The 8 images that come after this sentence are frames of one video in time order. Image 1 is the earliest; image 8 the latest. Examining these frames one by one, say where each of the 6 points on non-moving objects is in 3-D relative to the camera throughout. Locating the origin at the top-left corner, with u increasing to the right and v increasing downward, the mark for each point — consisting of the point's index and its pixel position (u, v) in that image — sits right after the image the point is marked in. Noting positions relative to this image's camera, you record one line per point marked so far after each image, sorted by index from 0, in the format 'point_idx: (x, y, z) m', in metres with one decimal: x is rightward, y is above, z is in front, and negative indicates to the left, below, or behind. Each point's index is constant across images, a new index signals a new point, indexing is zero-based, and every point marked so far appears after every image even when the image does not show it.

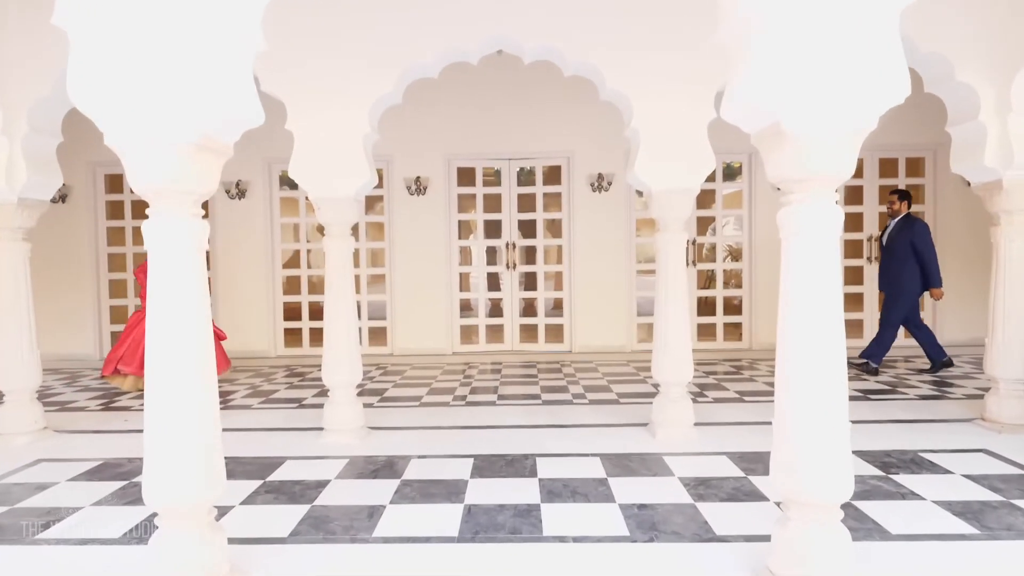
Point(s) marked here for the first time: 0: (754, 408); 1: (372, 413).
0: (+1.8, -0.9, +4.9) m
1: (-1.0, -0.9, +5.0) m
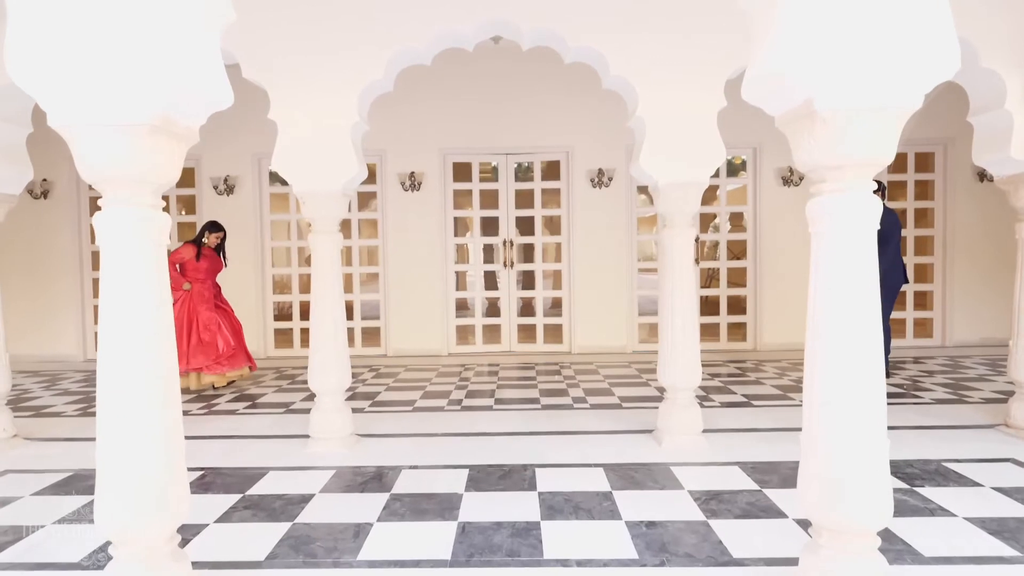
0: (+1.8, -0.9, +4.7) m
1: (-1.0, -0.9, +4.7) m
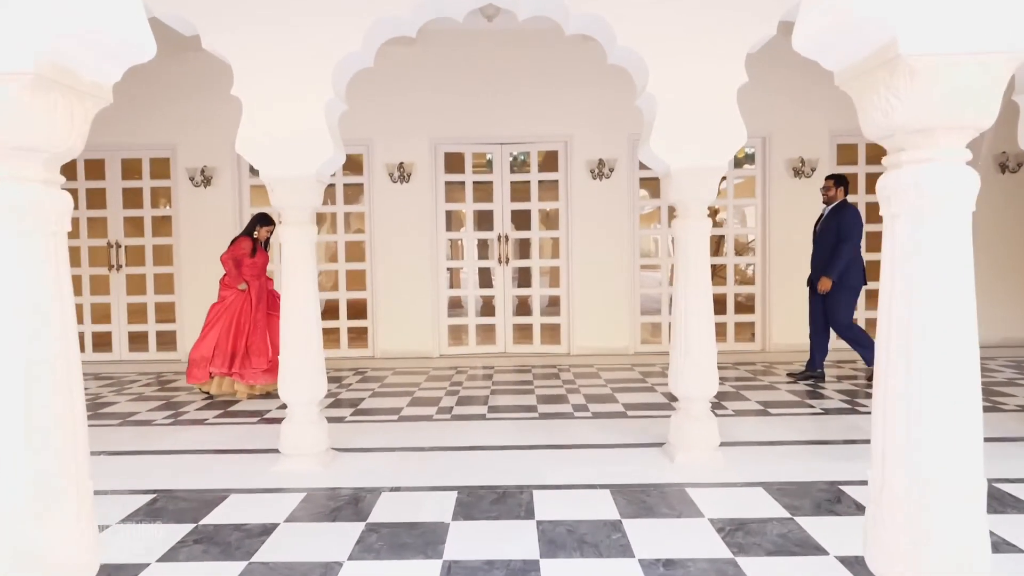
0: (+1.7, -0.9, +4.3) m
1: (-1.1, -0.9, +4.3) m
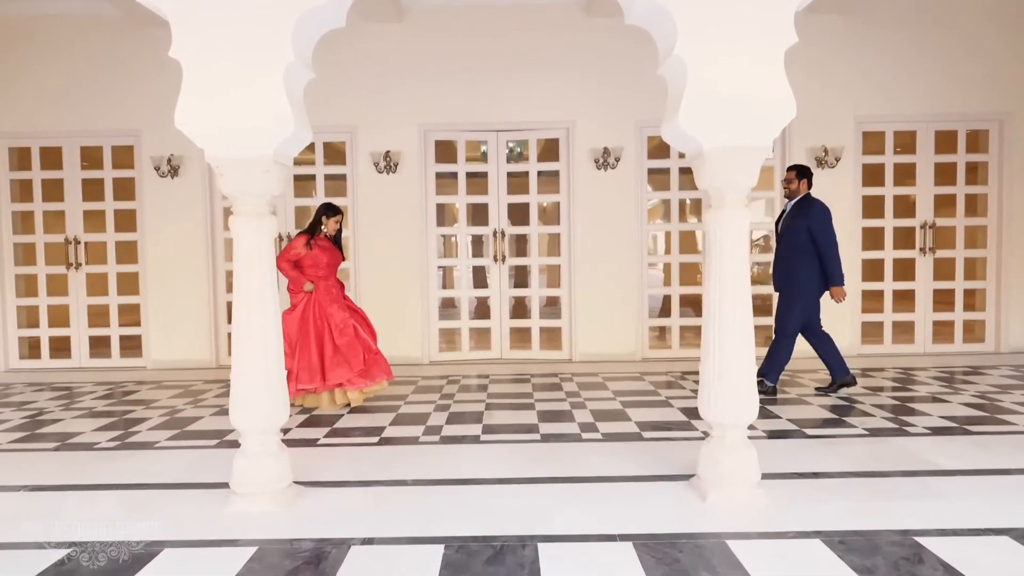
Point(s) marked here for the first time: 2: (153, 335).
0: (+1.7, -0.9, +3.7) m
1: (-1.1, -0.9, +3.7) m
2: (-3.5, -0.5, +6.7) m
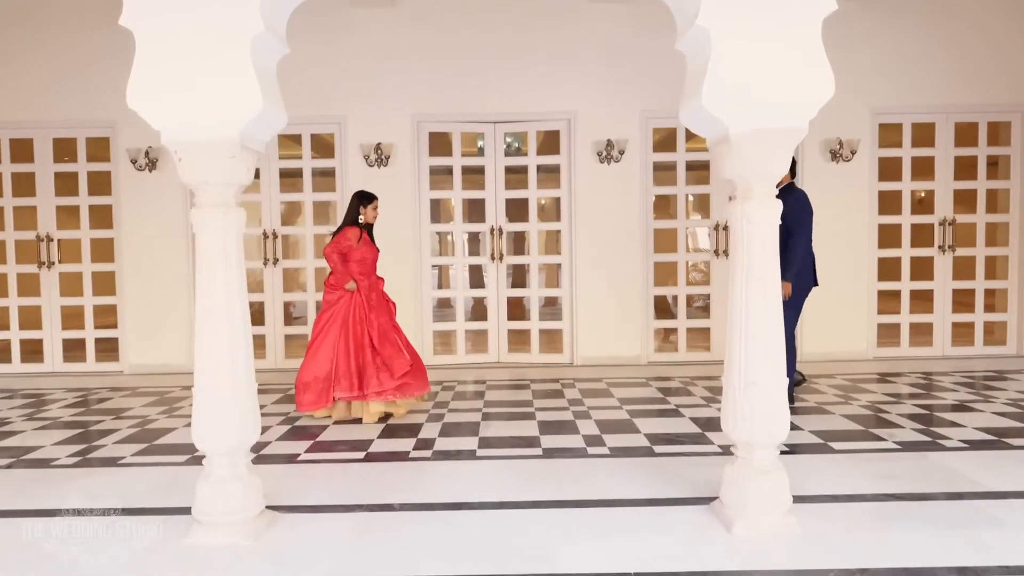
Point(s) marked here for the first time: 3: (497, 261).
0: (+1.7, -0.9, +3.3) m
1: (-1.1, -0.9, +3.3) m
2: (-3.6, -0.5, +6.3) m
3: (-0.2, +0.3, +6.6) m
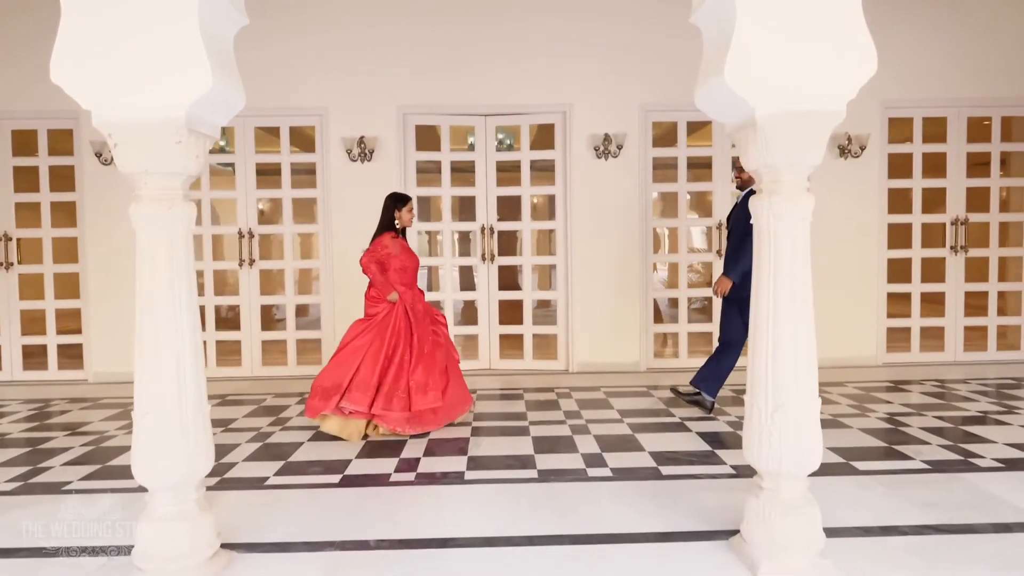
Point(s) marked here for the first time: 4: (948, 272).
0: (+1.7, -0.9, +3.0) m
1: (-1.1, -0.9, +2.9) m
2: (-3.6, -0.5, +5.9) m
3: (-0.2, +0.2, +6.3) m
4: (+4.0, +0.1, +6.3) m
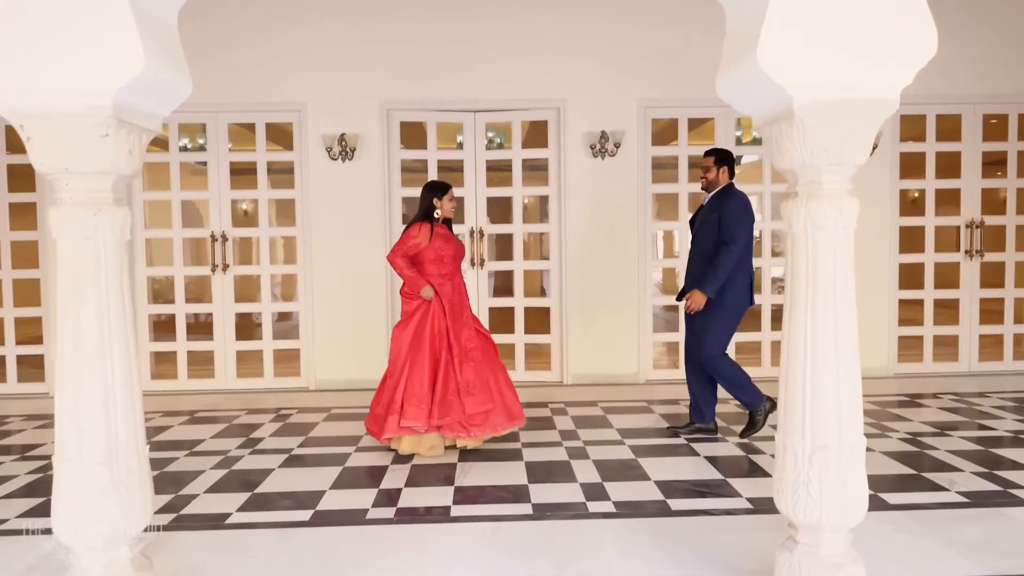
0: (+1.7, -1.0, +2.7) m
1: (-1.1, -1.0, +2.6) m
2: (-3.7, -0.5, +5.5) m
3: (-0.3, +0.2, +5.9) m
4: (+3.9, +0.1, +5.9) m
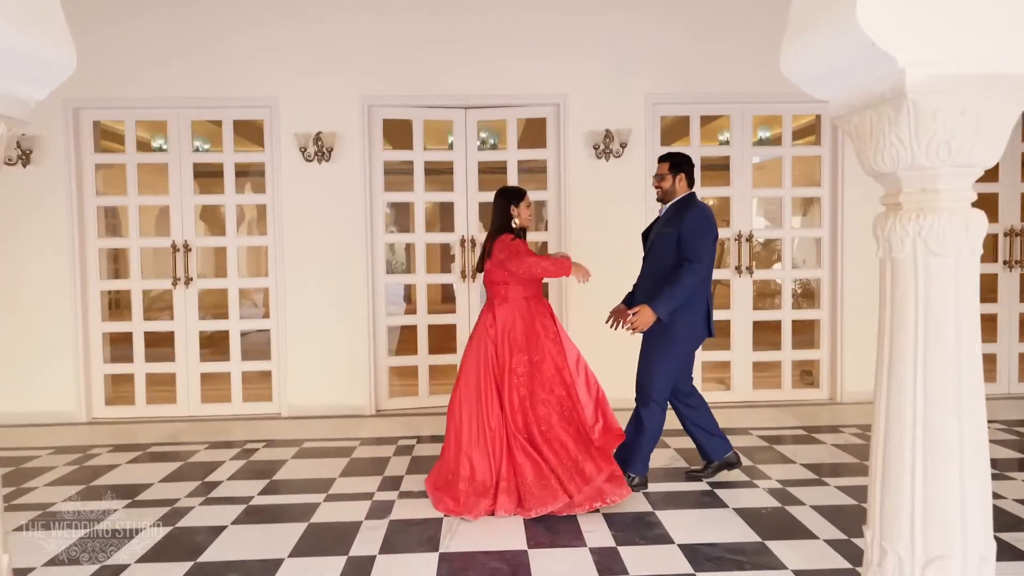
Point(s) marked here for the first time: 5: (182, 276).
0: (+1.6, -1.1, +2.1) m
1: (-1.2, -1.1, +2.0) m
2: (-3.7, -0.7, +4.9) m
3: (-0.3, +0.1, +5.3) m
4: (+3.9, 0.0, +5.4) m
5: (-2.5, +0.1, +5.2) m
